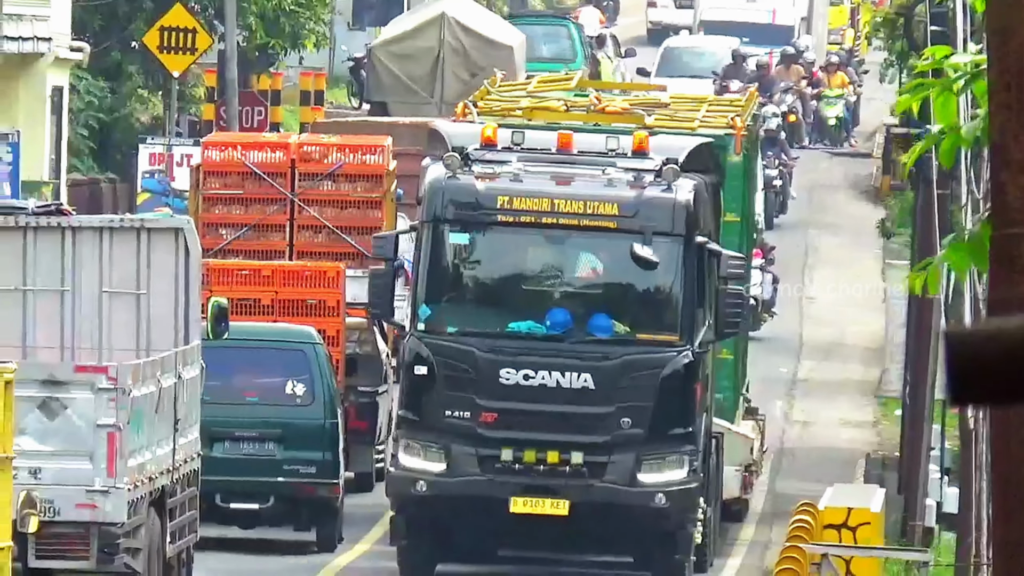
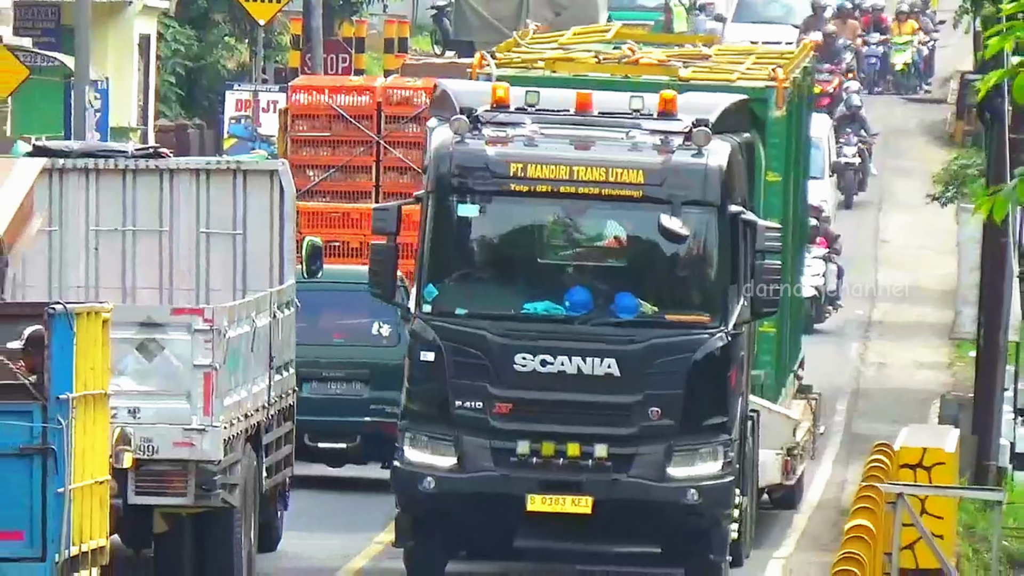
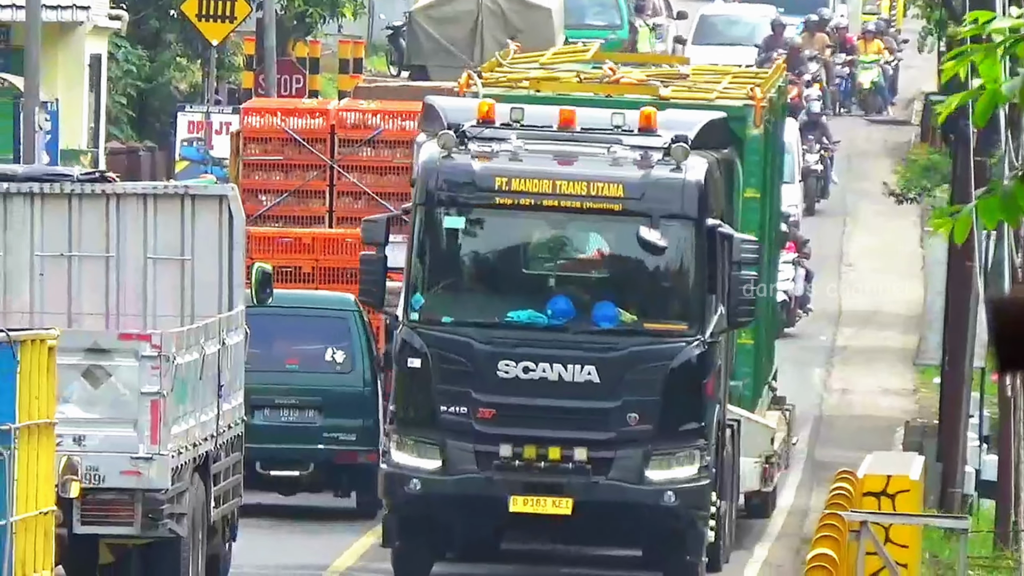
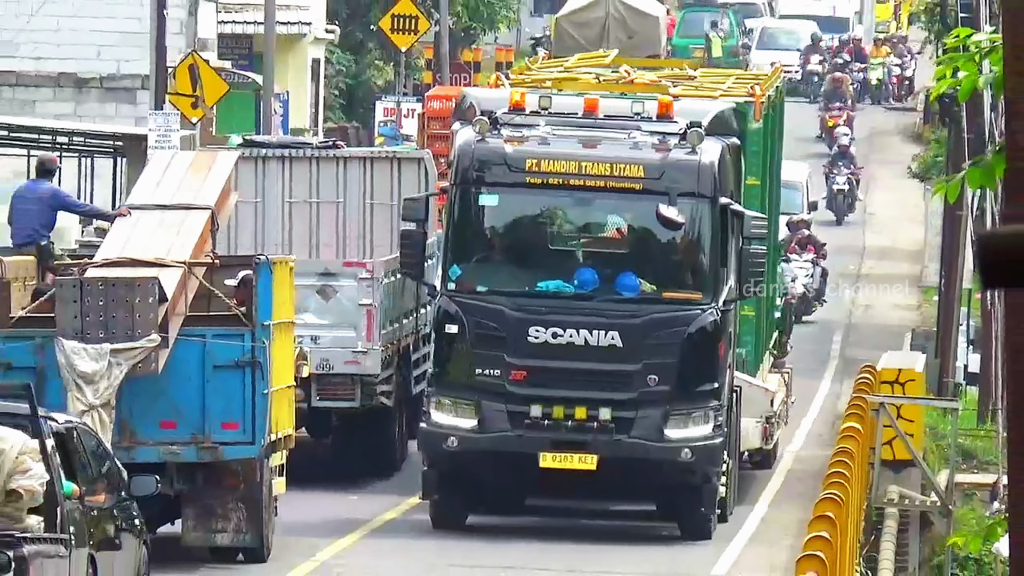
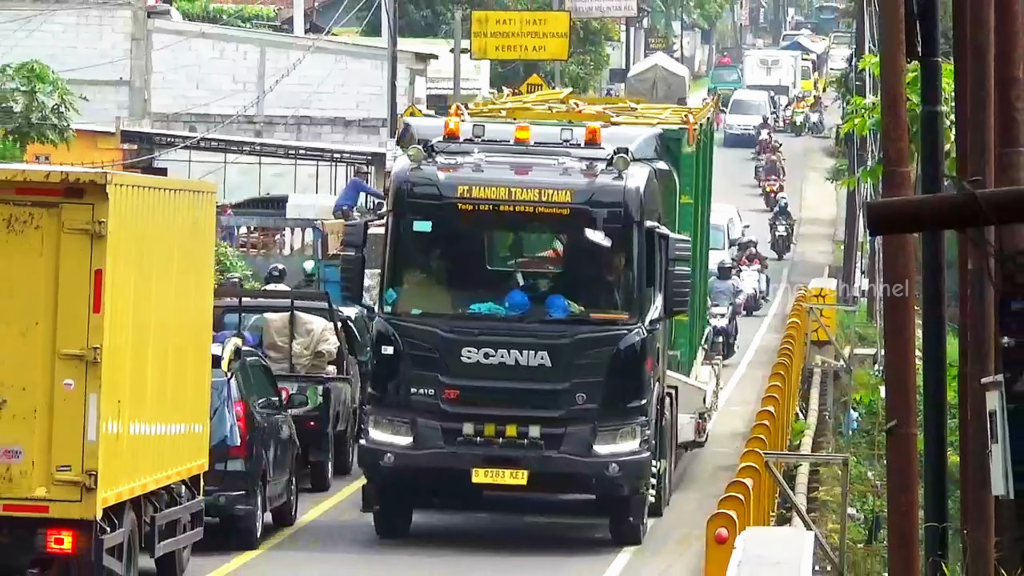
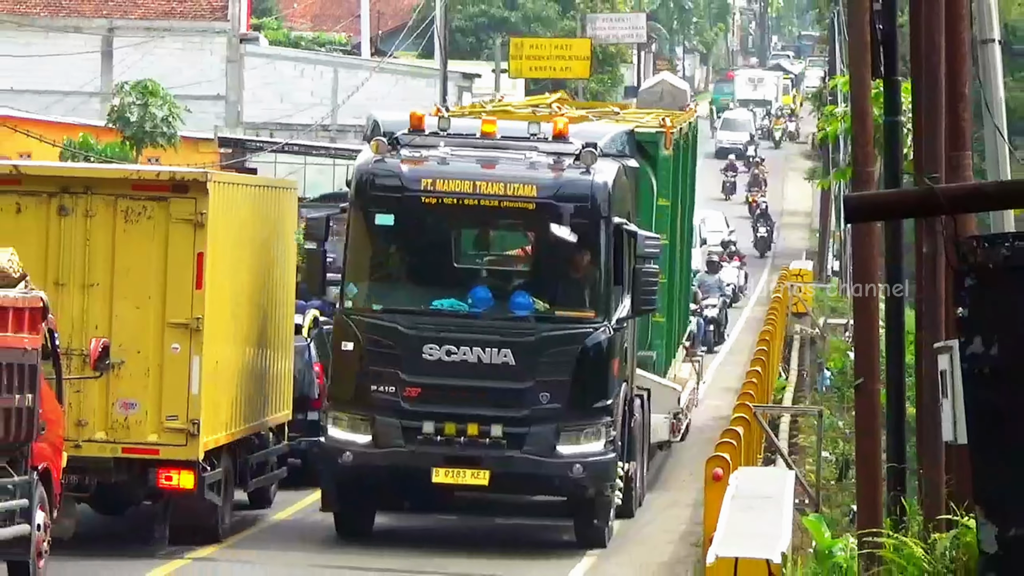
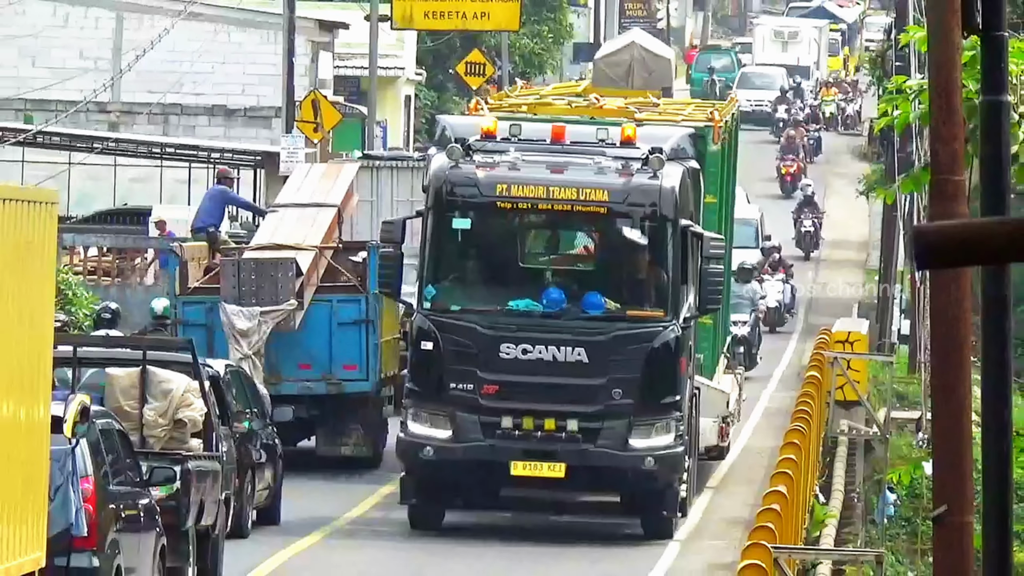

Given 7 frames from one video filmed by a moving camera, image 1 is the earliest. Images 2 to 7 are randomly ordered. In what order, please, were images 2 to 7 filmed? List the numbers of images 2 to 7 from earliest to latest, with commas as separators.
3, 2, 4, 7, 5, 6
